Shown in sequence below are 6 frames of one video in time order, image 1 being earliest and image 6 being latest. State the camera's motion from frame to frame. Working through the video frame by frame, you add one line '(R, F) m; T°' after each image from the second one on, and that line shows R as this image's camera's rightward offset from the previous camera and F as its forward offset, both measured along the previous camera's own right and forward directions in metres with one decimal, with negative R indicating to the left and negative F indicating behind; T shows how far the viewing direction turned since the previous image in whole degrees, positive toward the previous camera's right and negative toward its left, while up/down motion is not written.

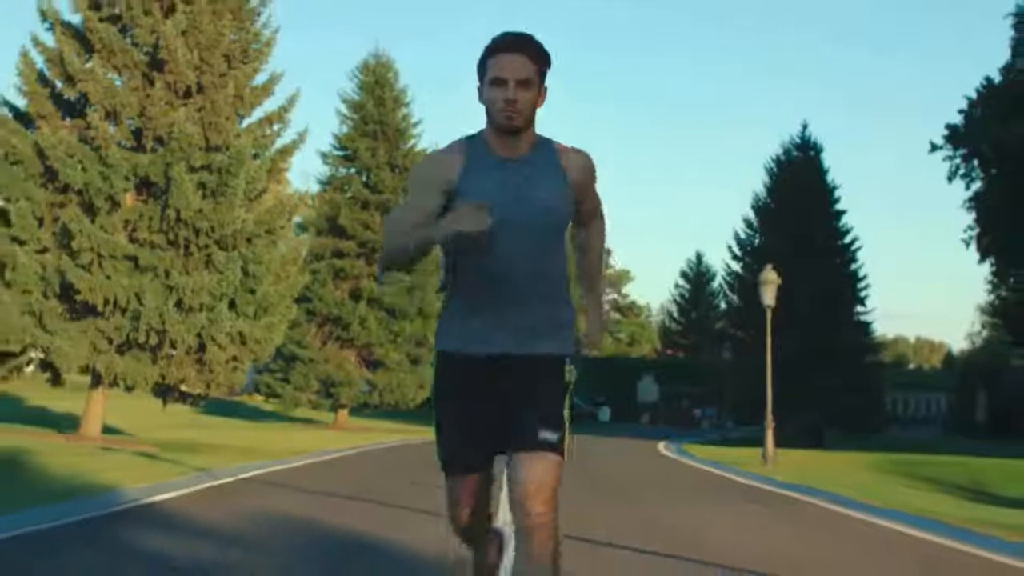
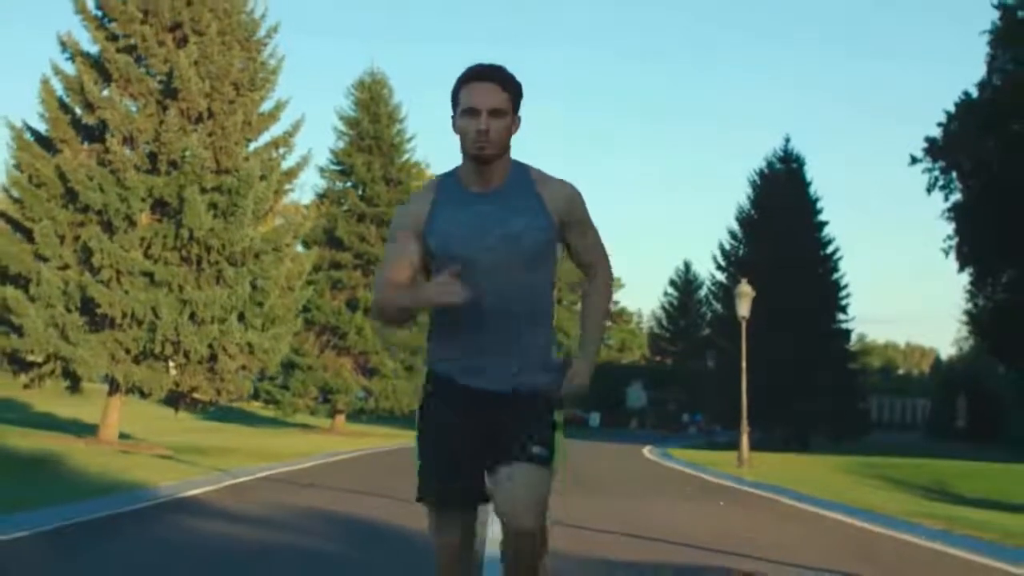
(0.0, -1.3) m; 0°
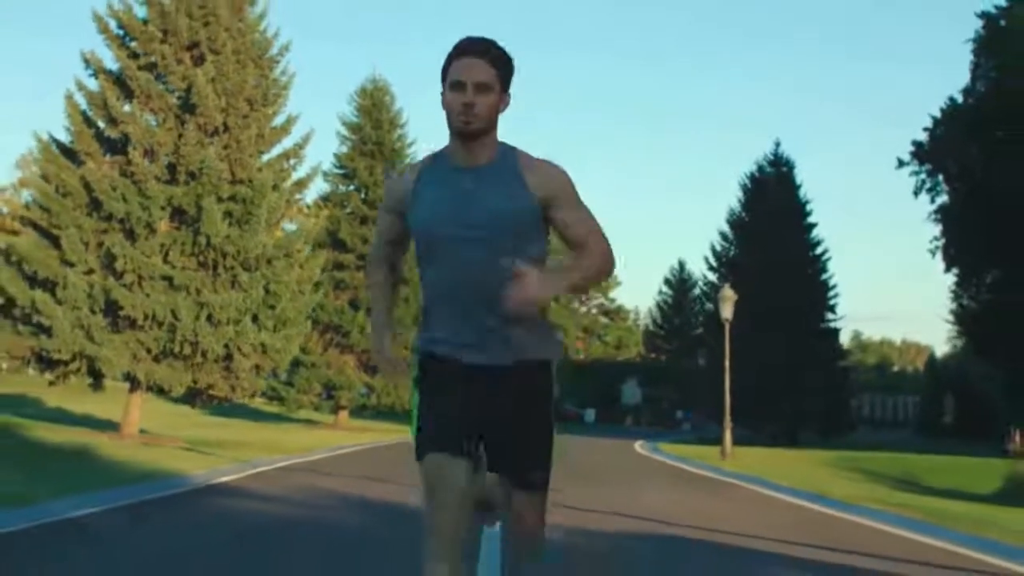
(0.0, -1.3) m; 0°
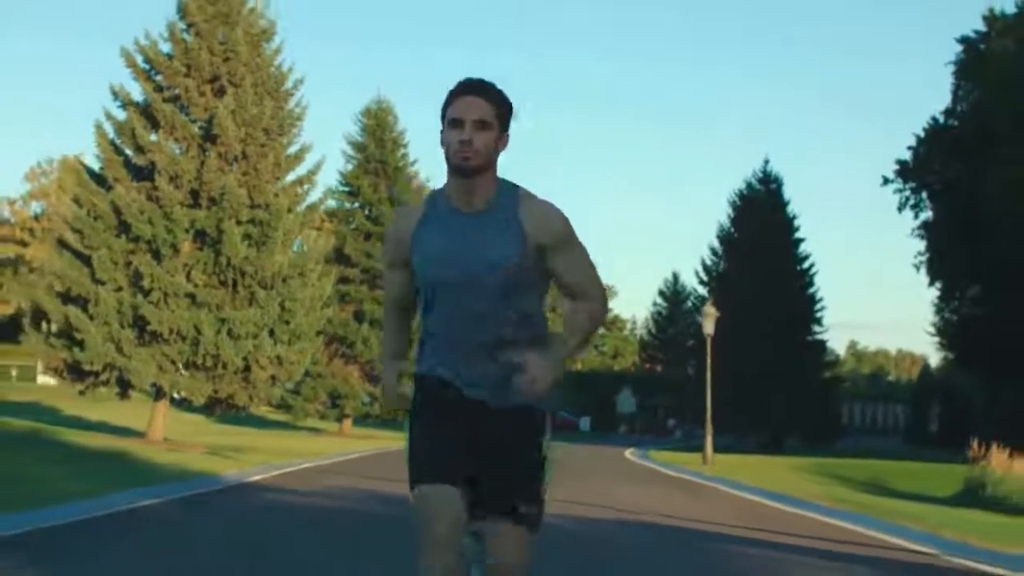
(0.0, -1.7) m; 0°
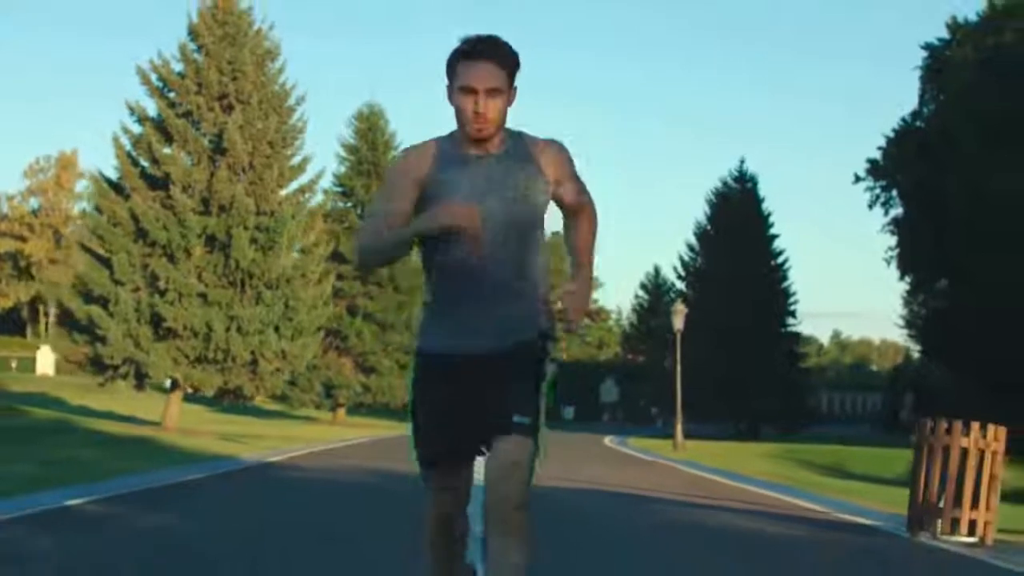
(0.0, -2.1) m; +1°
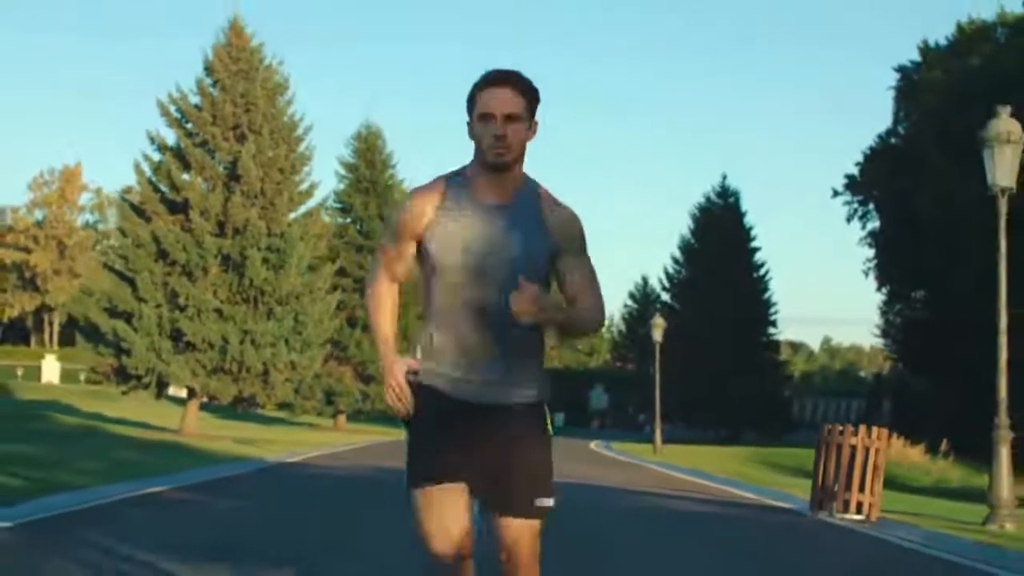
(0.0, -2.1) m; 0°
